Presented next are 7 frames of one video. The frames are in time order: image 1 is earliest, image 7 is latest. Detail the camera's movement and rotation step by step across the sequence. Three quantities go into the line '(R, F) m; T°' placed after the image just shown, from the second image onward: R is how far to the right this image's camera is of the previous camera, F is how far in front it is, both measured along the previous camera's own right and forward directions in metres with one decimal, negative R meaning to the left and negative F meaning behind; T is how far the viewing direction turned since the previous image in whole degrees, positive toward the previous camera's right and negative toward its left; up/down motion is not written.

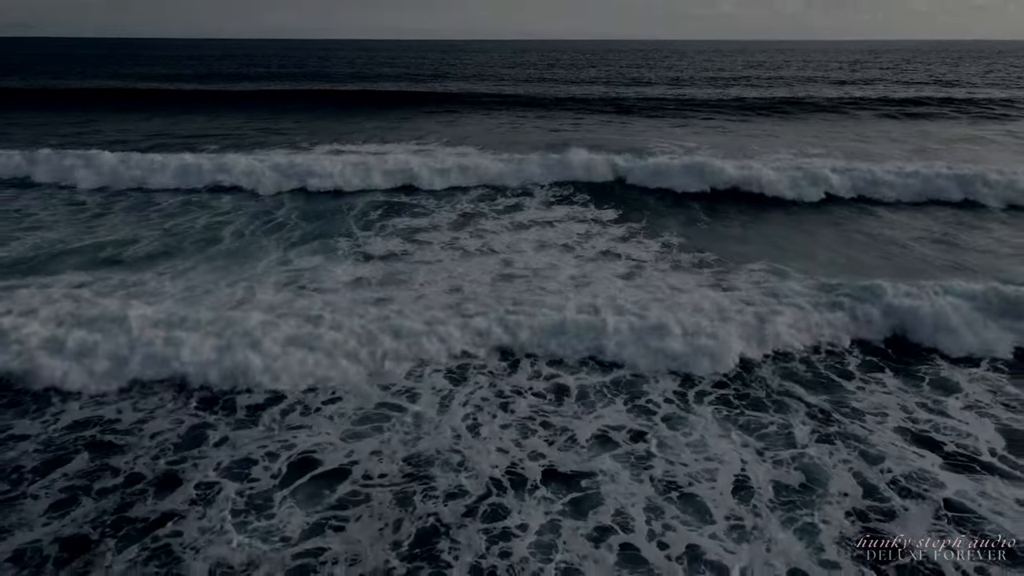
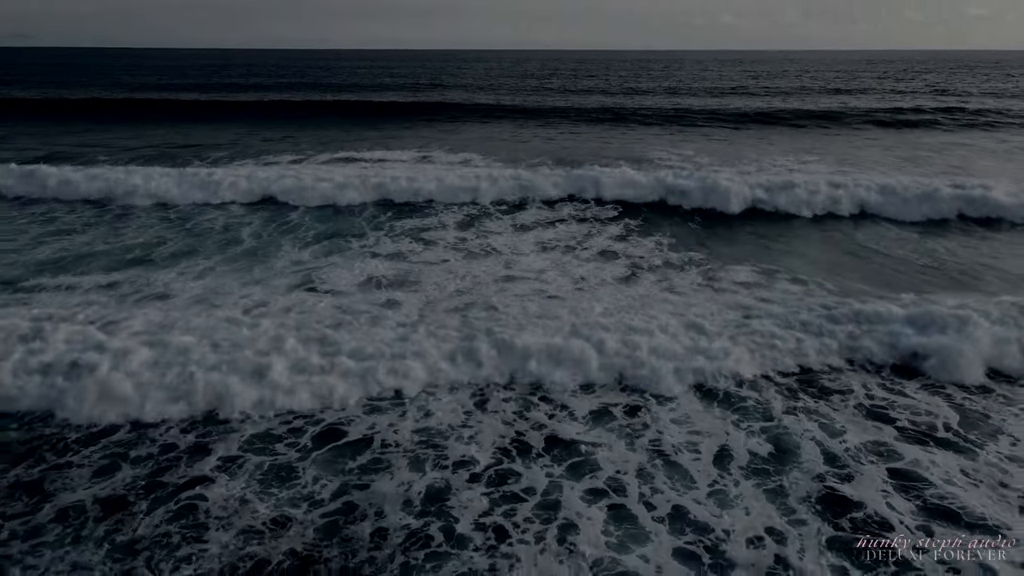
(+0.3, -0.1) m; -7°
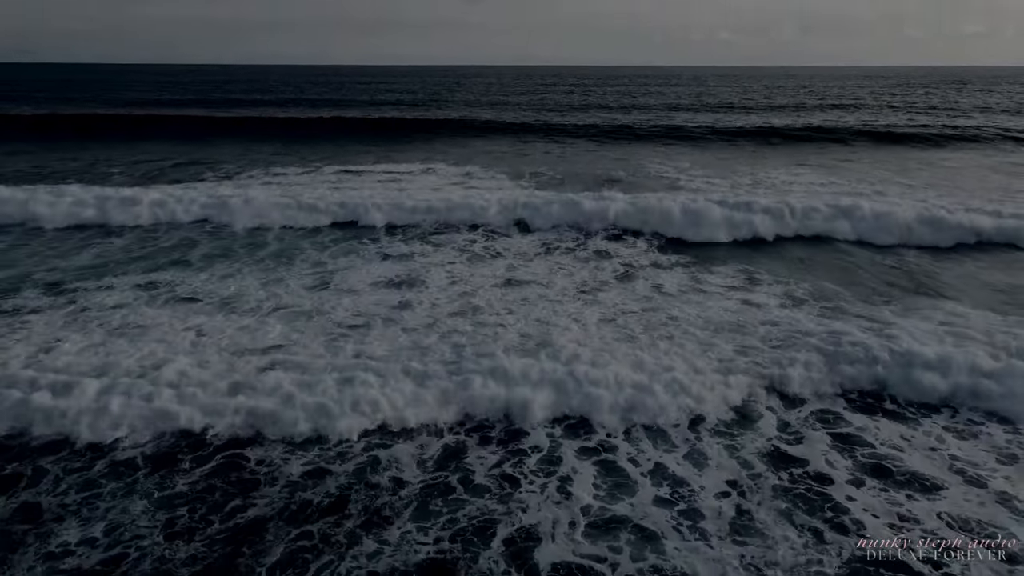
(0.0, -0.3) m; 0°
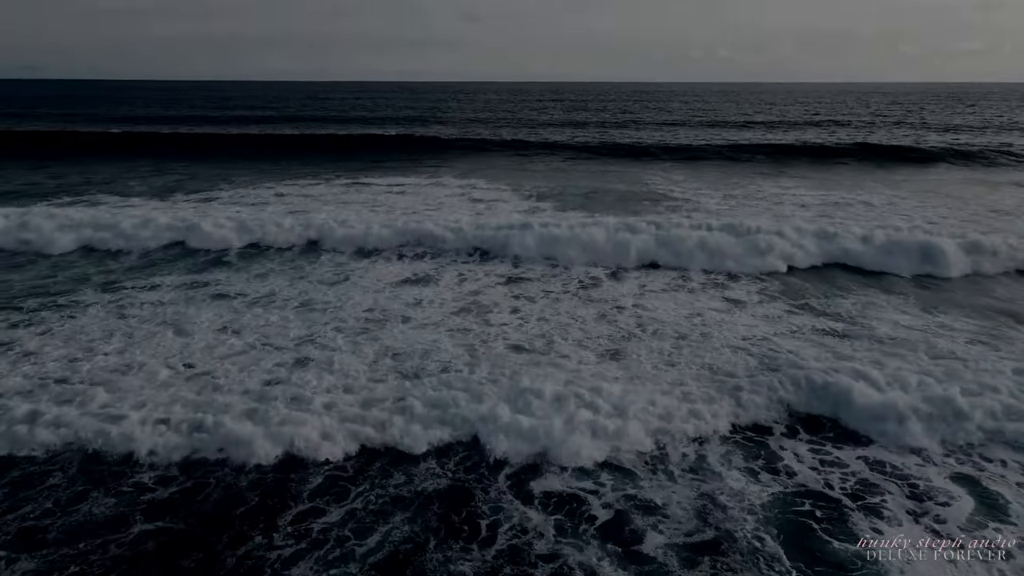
(0.0, -0.5) m; 0°
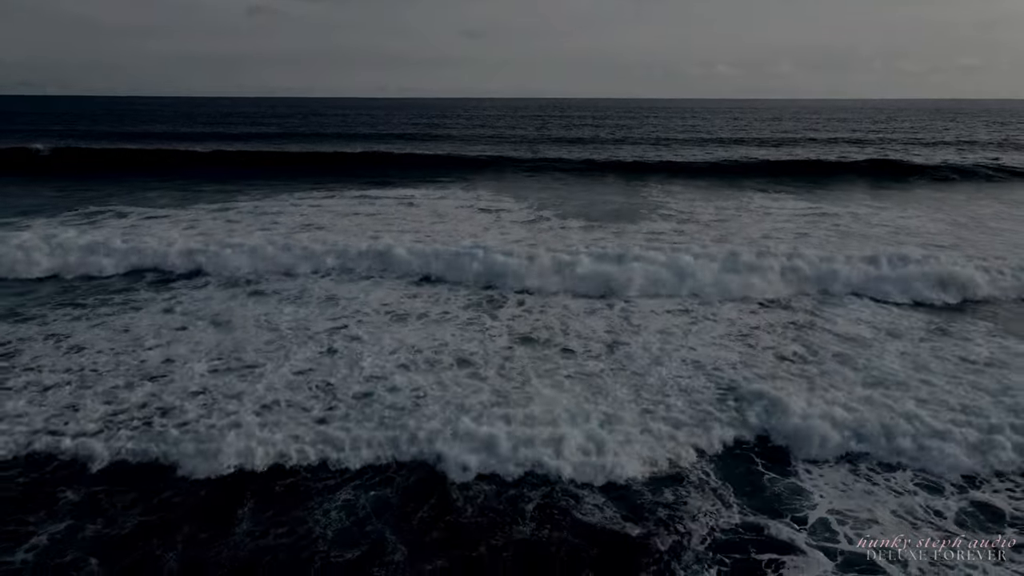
(0.0, -0.6) m; 0°
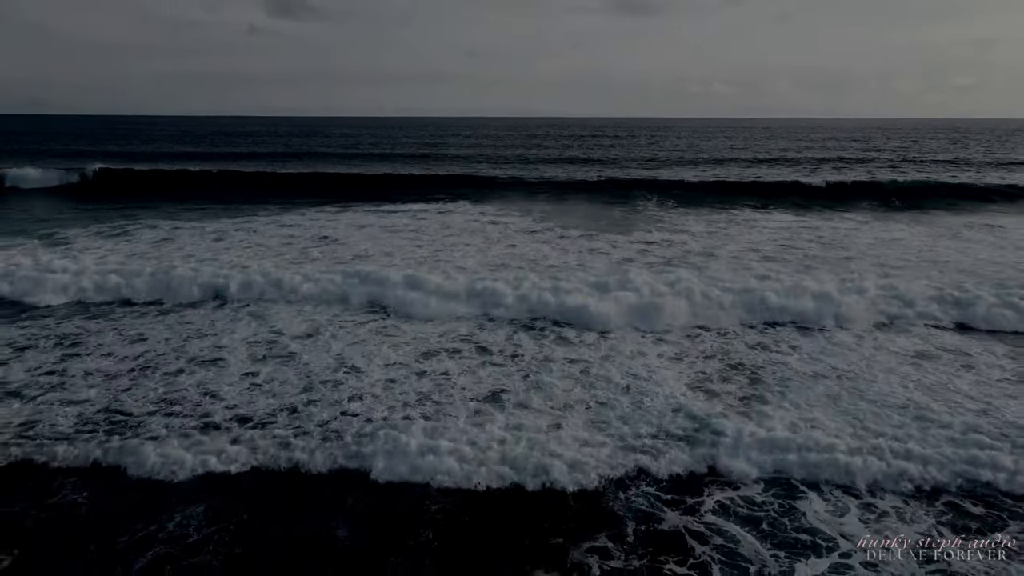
(0.0, -0.8) m; 0°
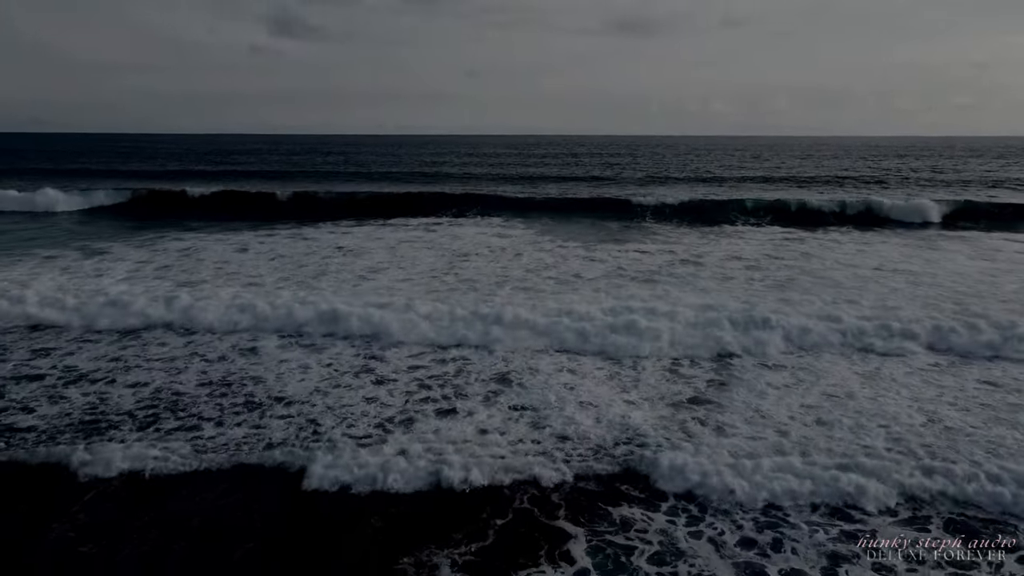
(0.0, -0.9) m; 0°
